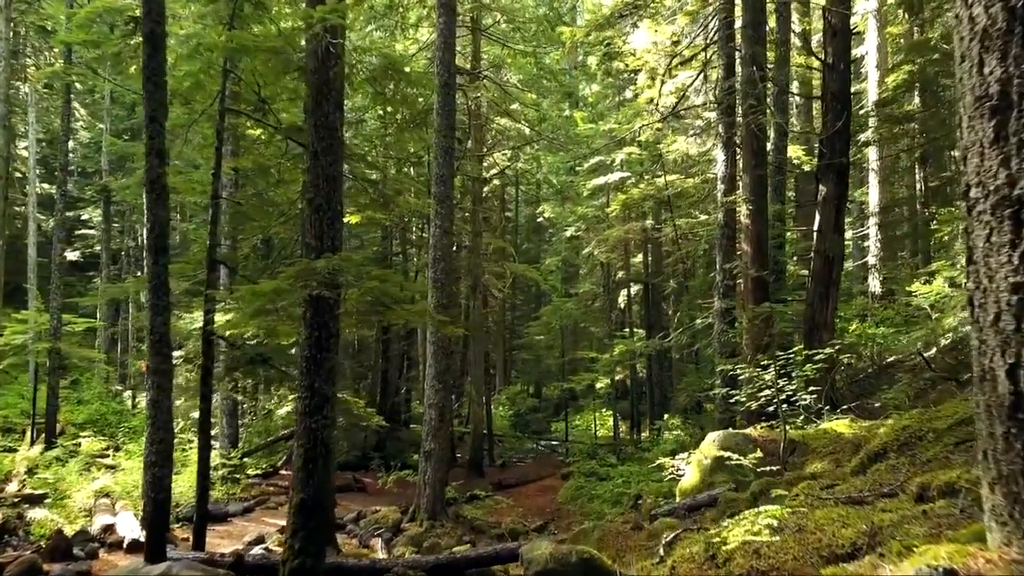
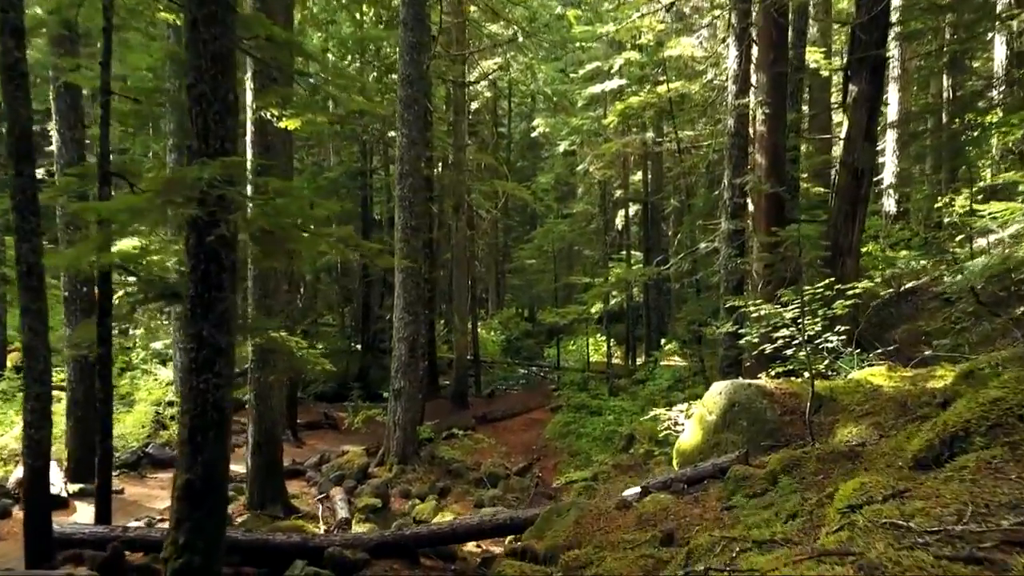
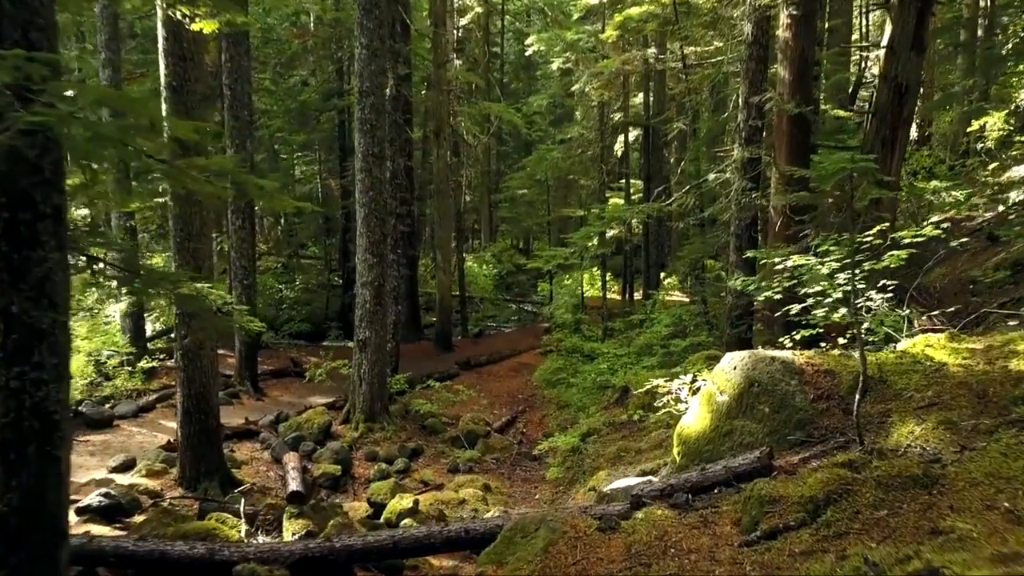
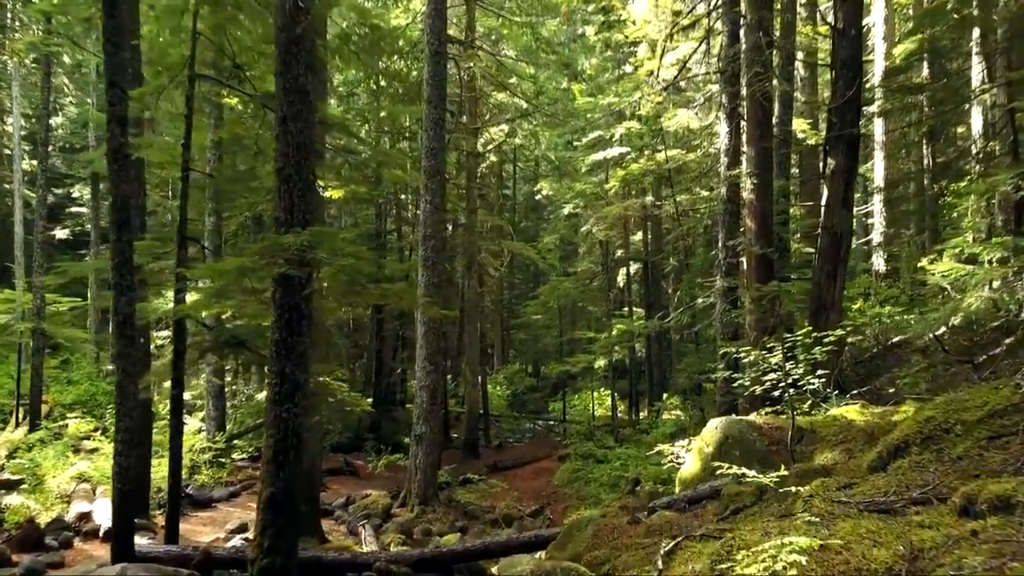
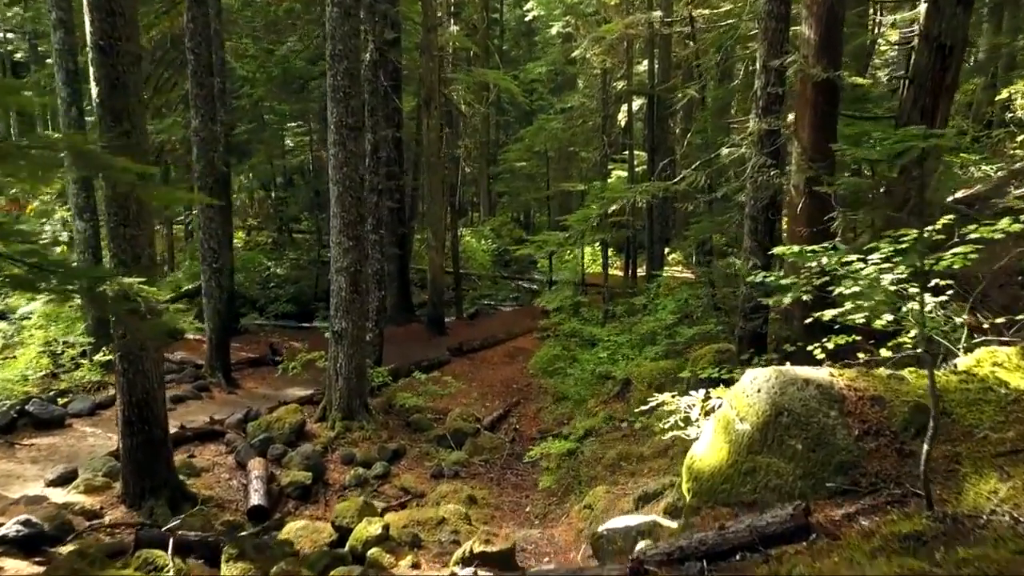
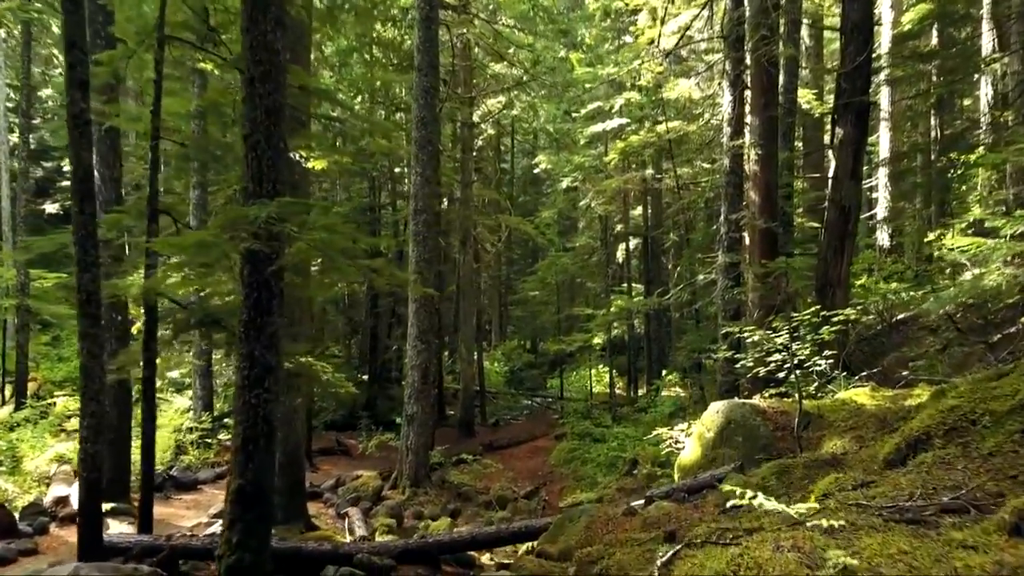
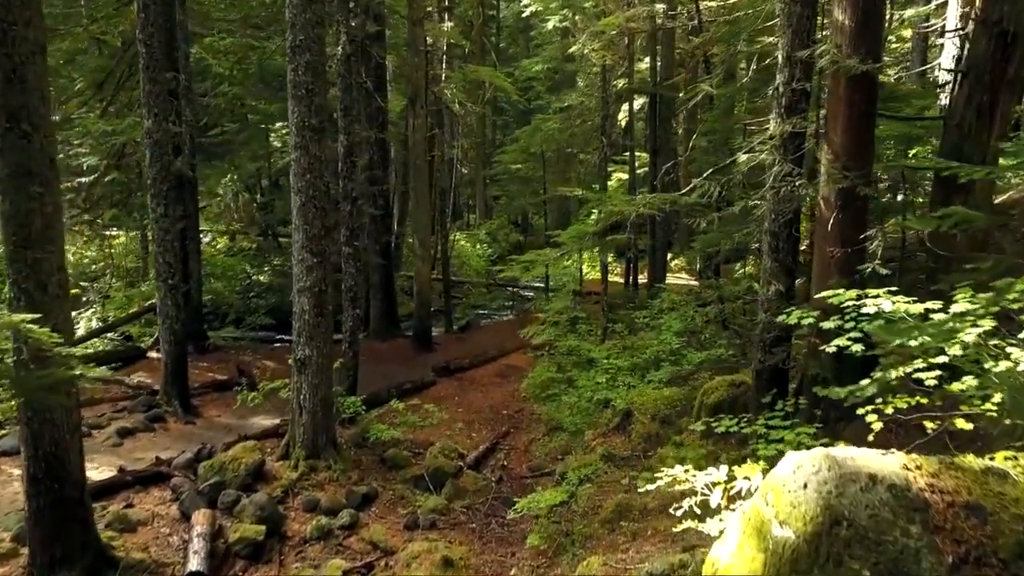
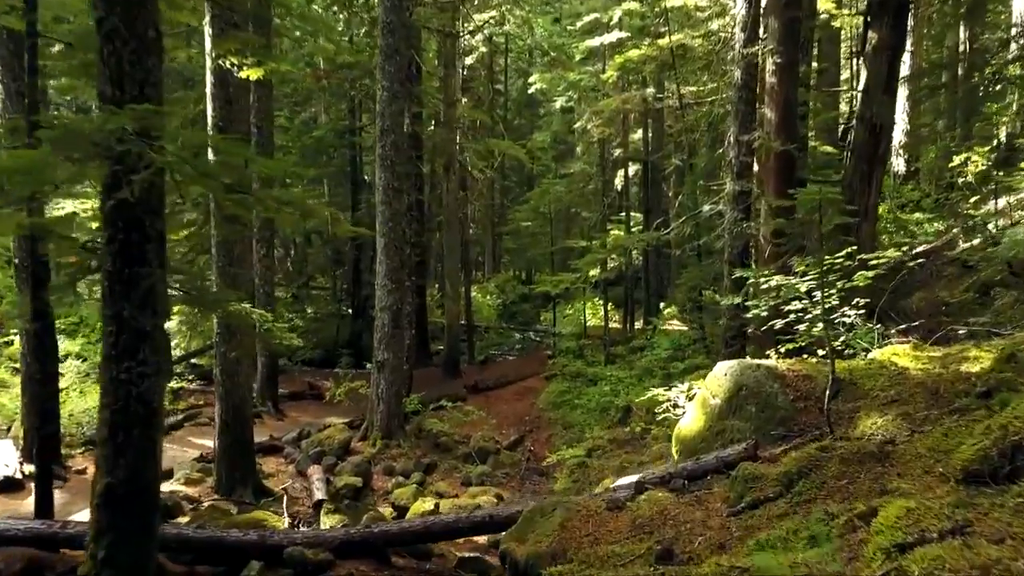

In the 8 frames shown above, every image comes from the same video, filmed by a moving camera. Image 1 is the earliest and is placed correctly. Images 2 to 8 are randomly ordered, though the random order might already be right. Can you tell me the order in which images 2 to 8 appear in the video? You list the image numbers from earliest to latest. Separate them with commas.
4, 6, 2, 8, 3, 5, 7
